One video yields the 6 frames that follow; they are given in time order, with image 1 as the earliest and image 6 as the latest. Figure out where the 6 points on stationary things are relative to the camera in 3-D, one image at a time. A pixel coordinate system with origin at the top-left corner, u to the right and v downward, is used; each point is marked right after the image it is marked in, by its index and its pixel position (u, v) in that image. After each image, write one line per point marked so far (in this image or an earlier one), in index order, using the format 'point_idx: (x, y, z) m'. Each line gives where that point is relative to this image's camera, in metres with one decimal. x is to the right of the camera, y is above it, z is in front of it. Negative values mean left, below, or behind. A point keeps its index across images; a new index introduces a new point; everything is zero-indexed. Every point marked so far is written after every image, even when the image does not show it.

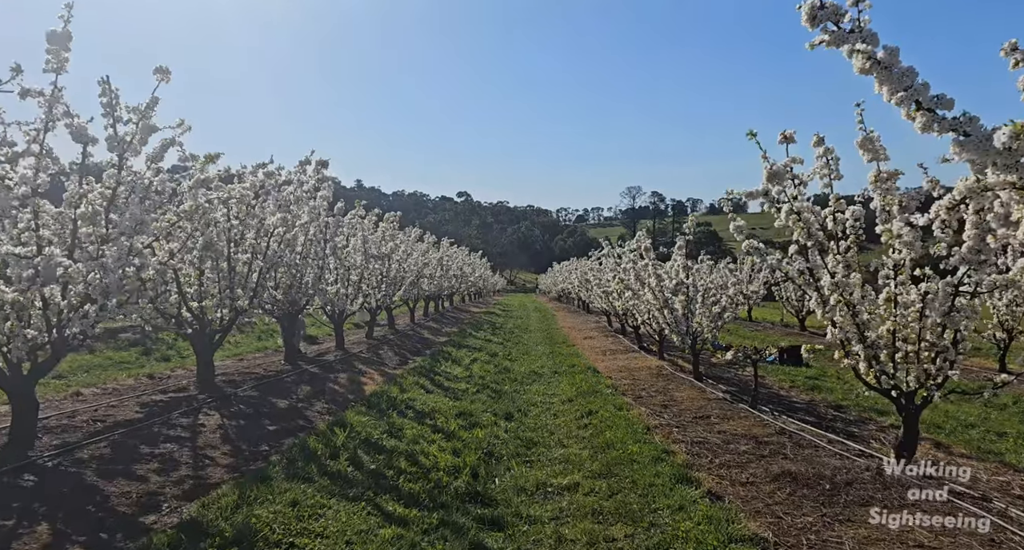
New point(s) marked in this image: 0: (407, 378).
0: (-2.8, -2.8, +15.7) m
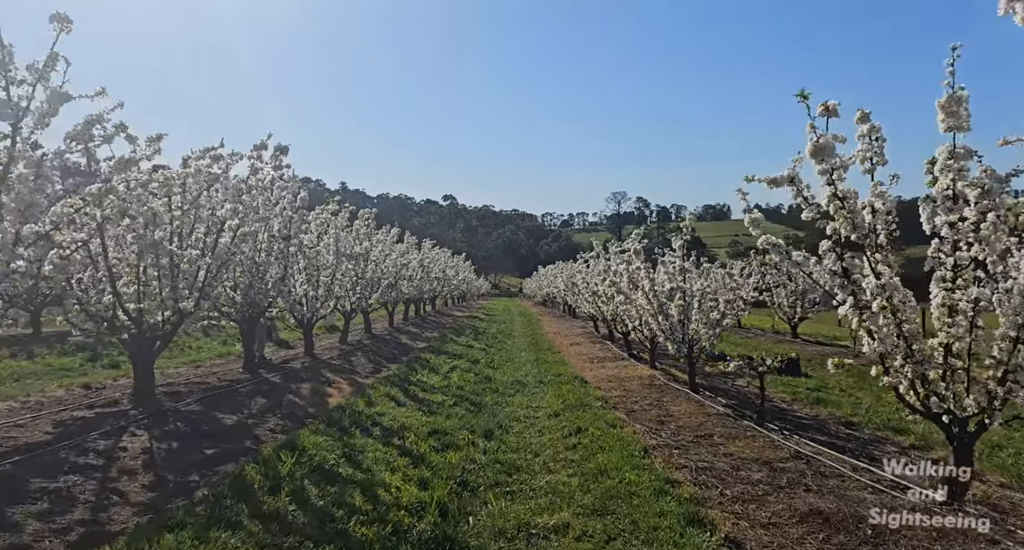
0: (-3.3, -2.8, +14.3) m
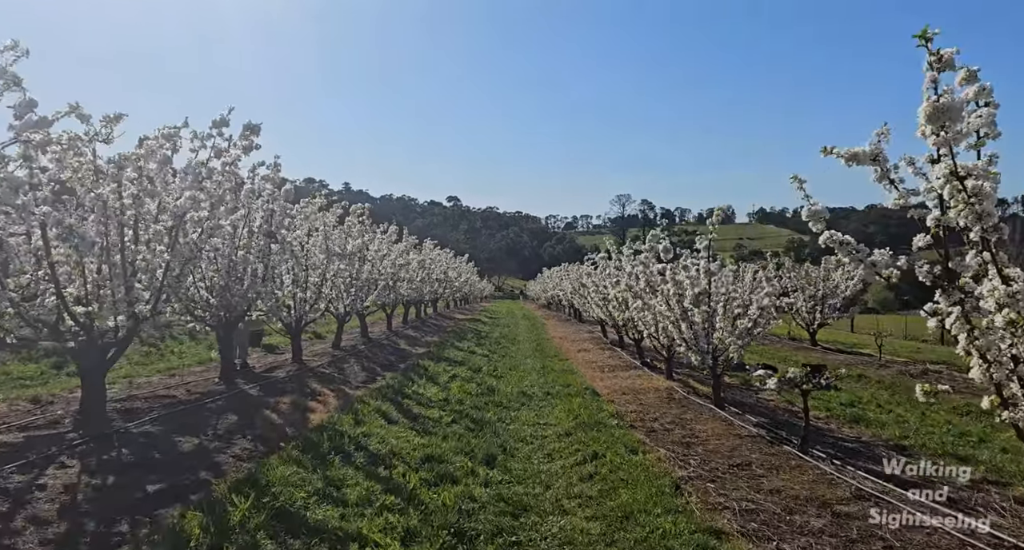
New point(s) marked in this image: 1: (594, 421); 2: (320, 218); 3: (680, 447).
0: (-3.2, -2.8, +12.9) m
1: (+1.7, -3.1, +12.4) m
2: (-6.1, +1.8, +18.5) m
3: (+2.9, -3.0, +10.2) m
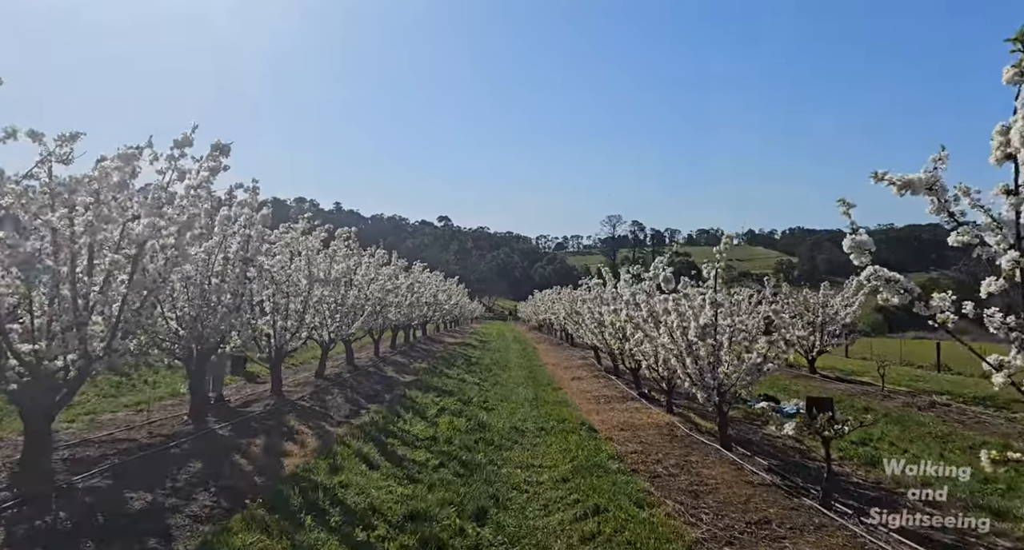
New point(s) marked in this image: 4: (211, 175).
0: (-3.3, -3.4, +11.9) m
1: (+1.6, -3.7, +11.5) m
2: (-6.3, +1.0, +17.6) m
3: (+2.8, -3.5, +9.3) m
4: (-5.0, +1.6, +9.6) m
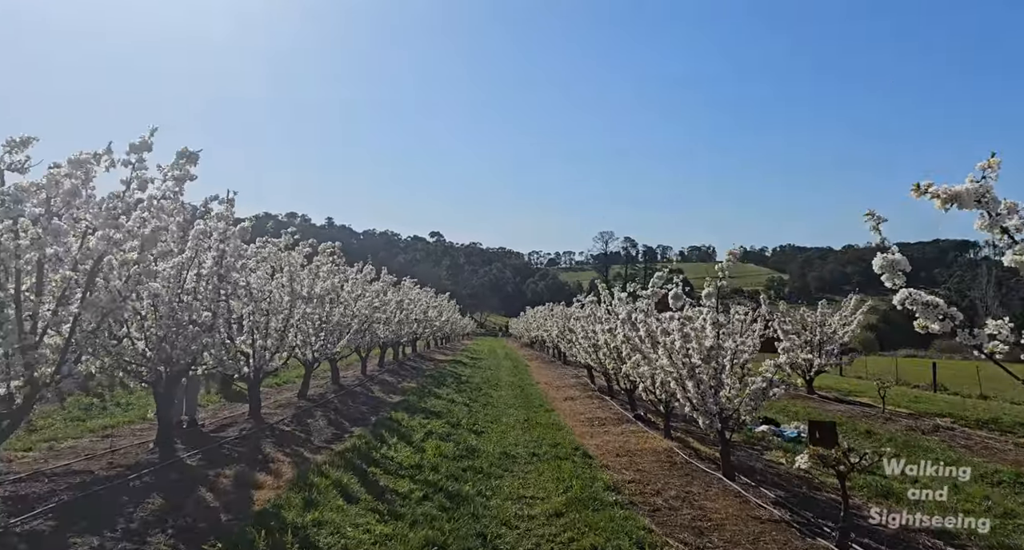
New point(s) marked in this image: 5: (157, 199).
0: (-3.5, -3.8, +11.2) m
1: (+1.4, -4.1, +10.8) m
2: (-6.5, +0.5, +16.9) m
3: (+2.7, -3.8, +8.6) m
4: (-5.1, +1.4, +9.0) m
5: (-5.4, +1.2, +9.0) m
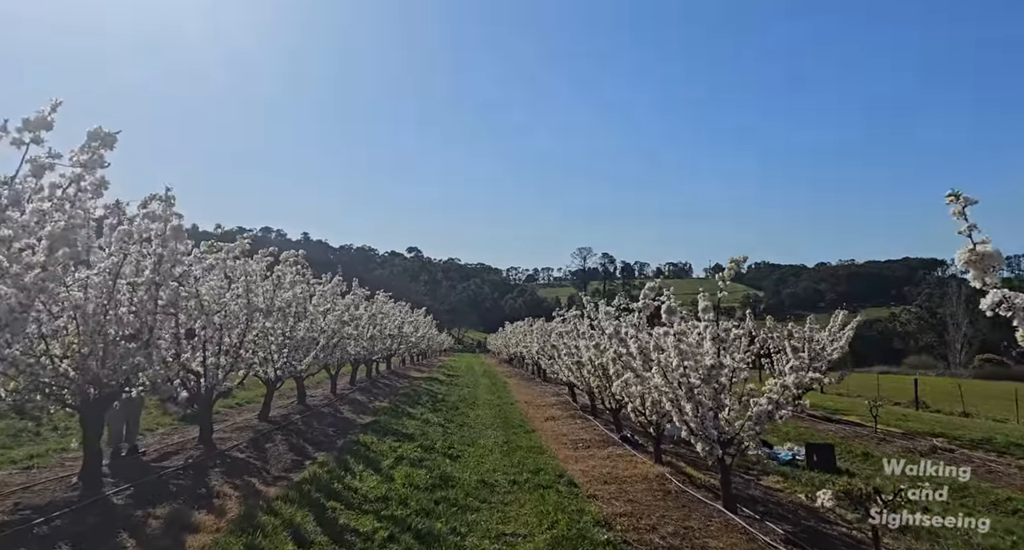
0: (-3.9, -3.9, +9.8) m
1: (+1.1, -4.2, +9.6) m
2: (-7.1, +0.3, +15.5) m
3: (+2.4, -3.9, +7.4) m
4: (-5.4, +1.3, +7.7) m
5: (-5.7, +1.1, +7.7) m
